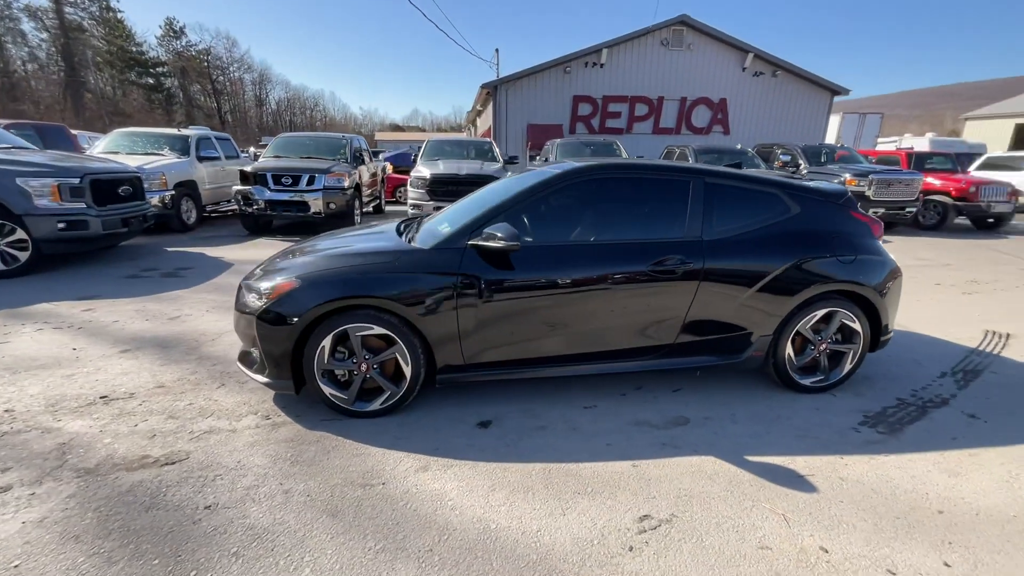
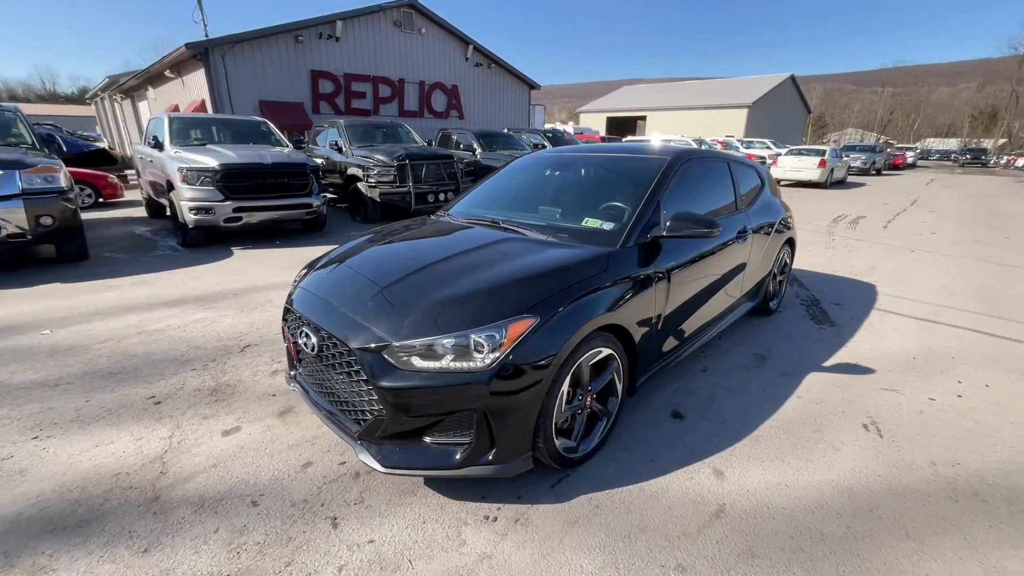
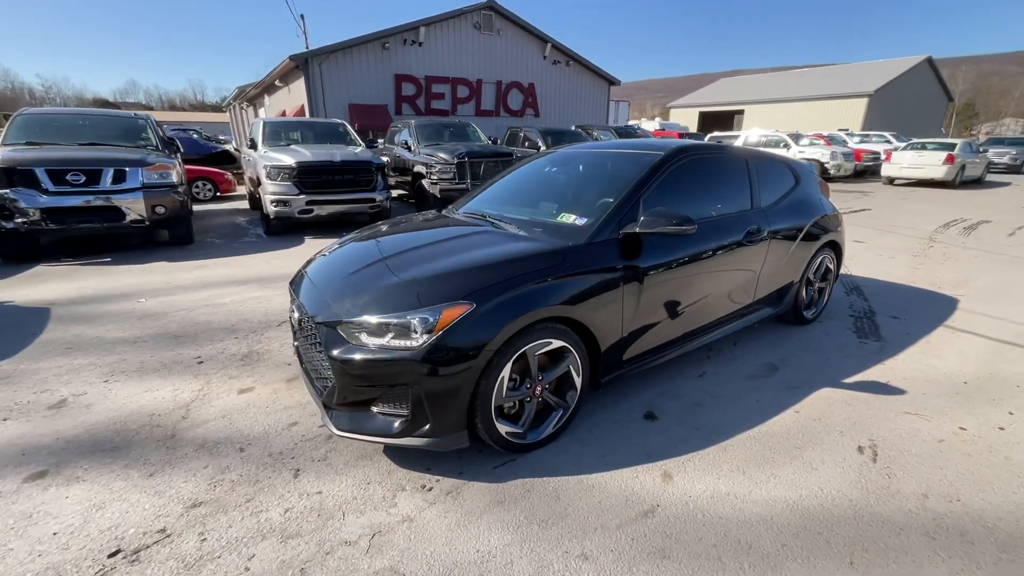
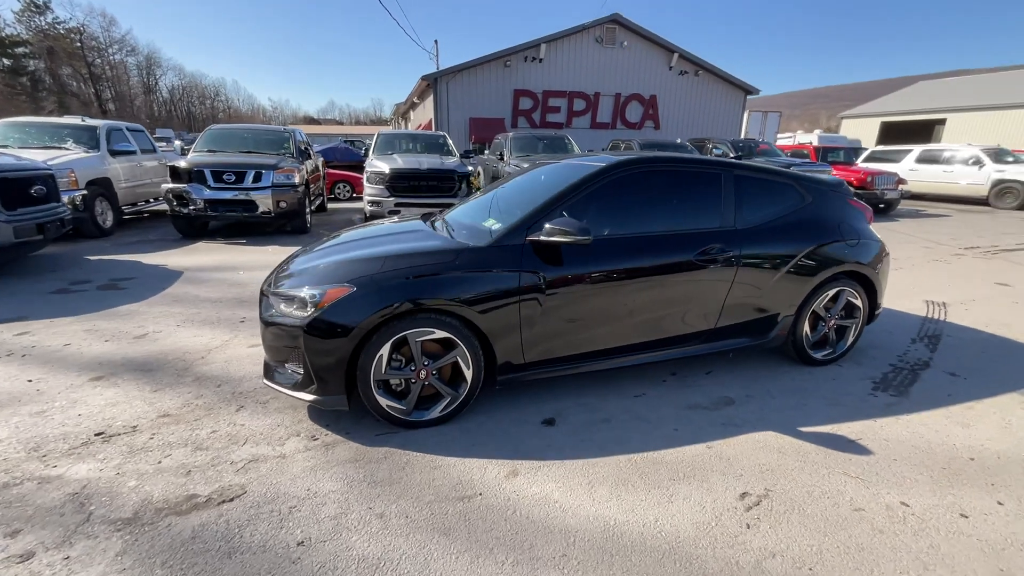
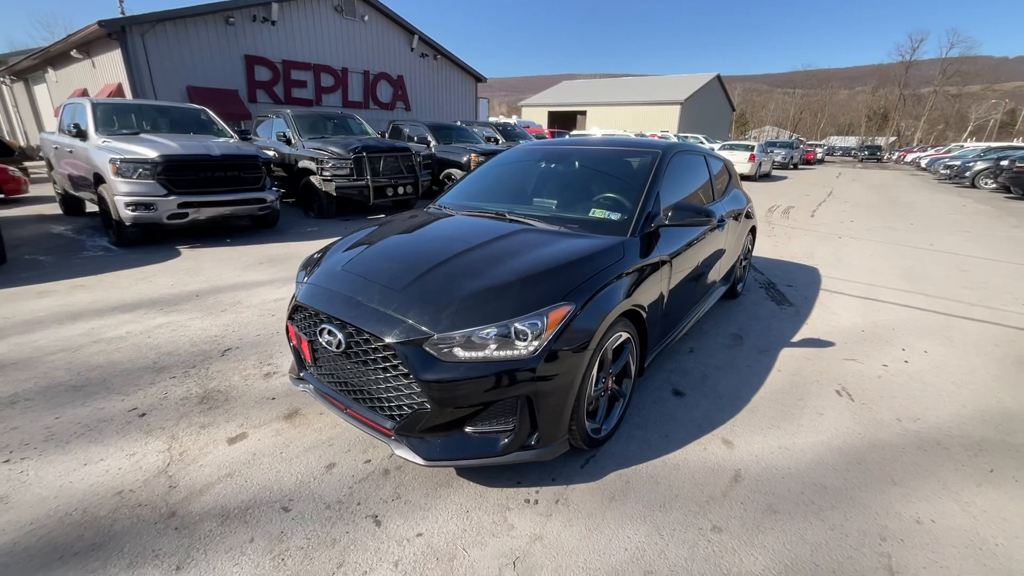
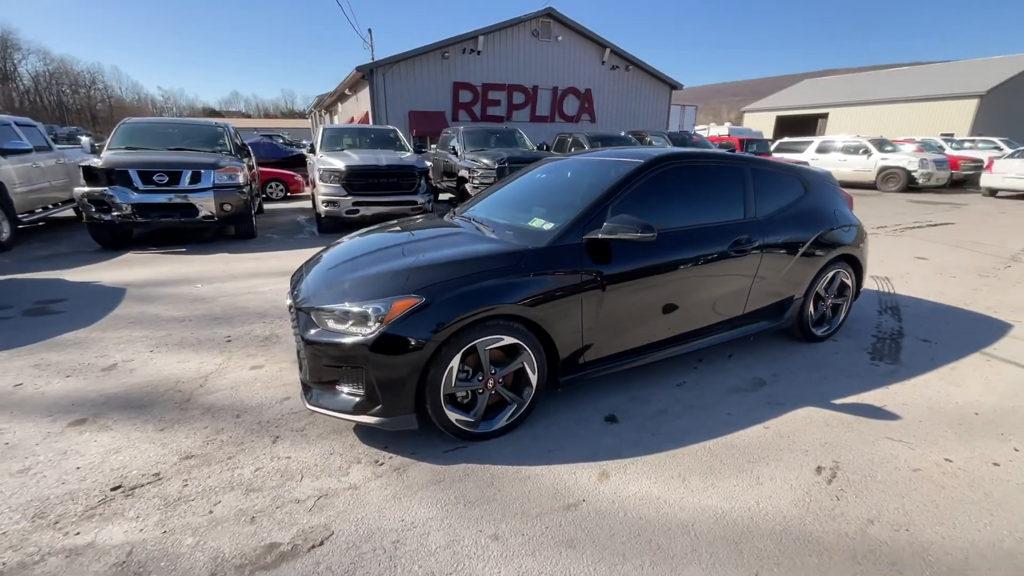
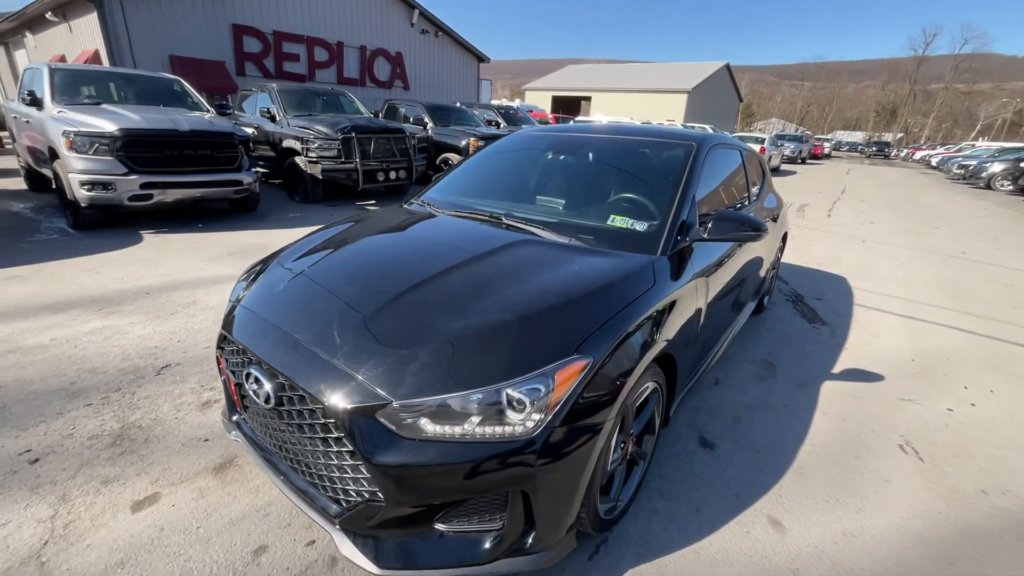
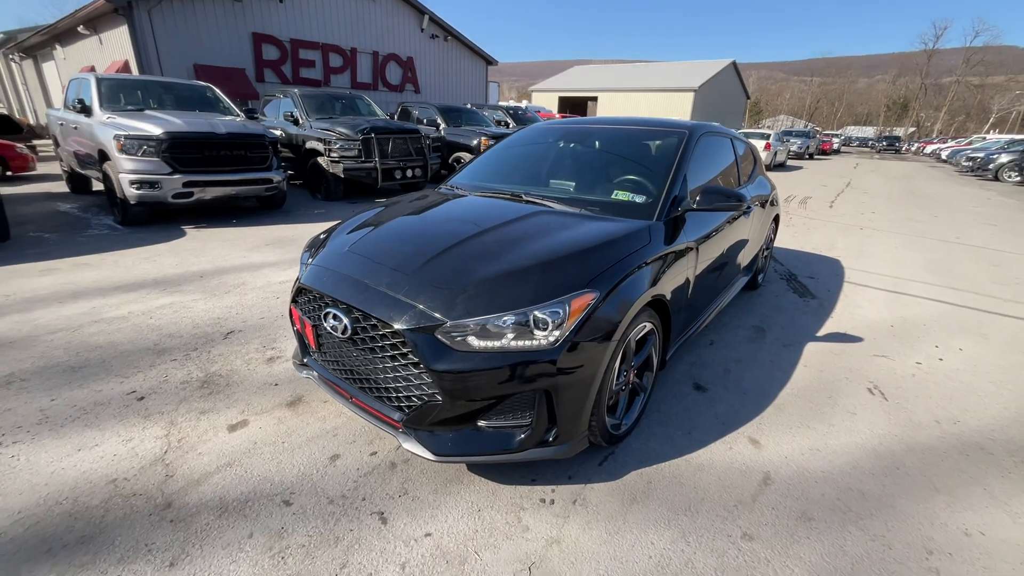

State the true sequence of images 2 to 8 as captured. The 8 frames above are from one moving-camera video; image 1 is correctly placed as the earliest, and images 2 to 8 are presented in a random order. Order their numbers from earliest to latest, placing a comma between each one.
4, 6, 3, 2, 5, 8, 7
